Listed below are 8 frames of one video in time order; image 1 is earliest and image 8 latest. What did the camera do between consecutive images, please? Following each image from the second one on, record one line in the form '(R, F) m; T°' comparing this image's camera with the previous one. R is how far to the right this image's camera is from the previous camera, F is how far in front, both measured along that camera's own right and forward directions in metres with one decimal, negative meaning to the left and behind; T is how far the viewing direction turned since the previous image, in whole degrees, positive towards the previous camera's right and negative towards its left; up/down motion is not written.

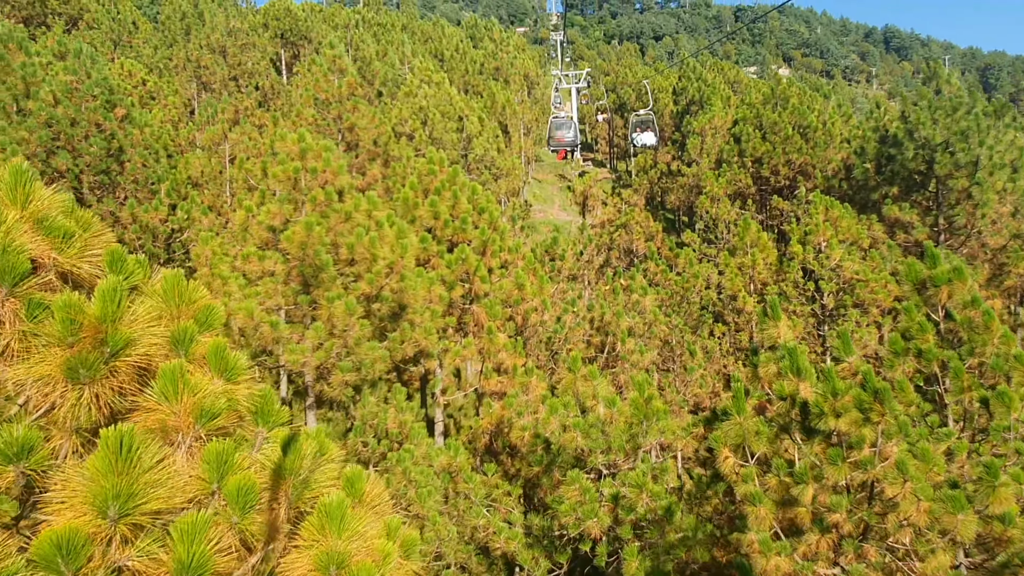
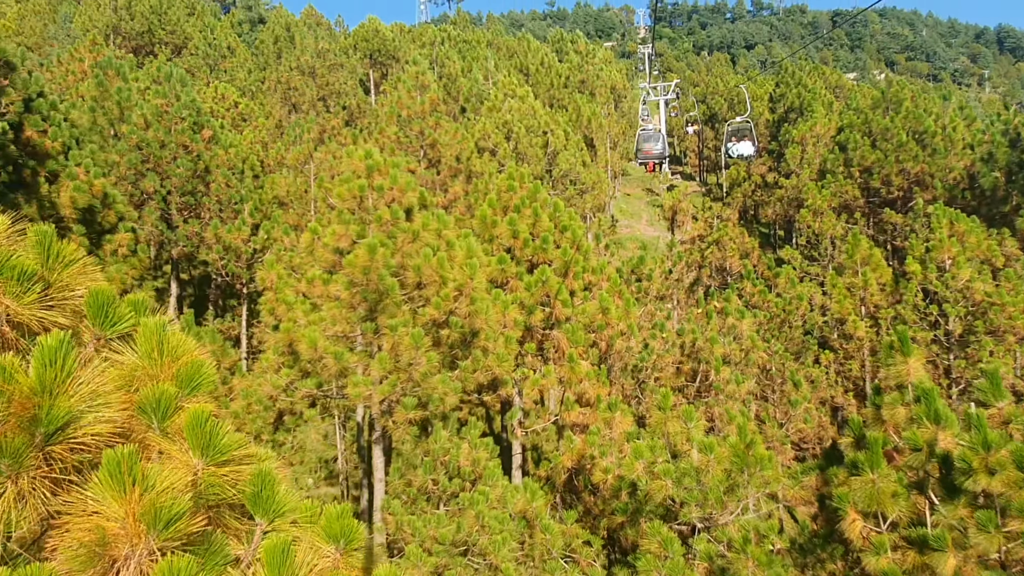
(0.0, +0.6) m; -7°
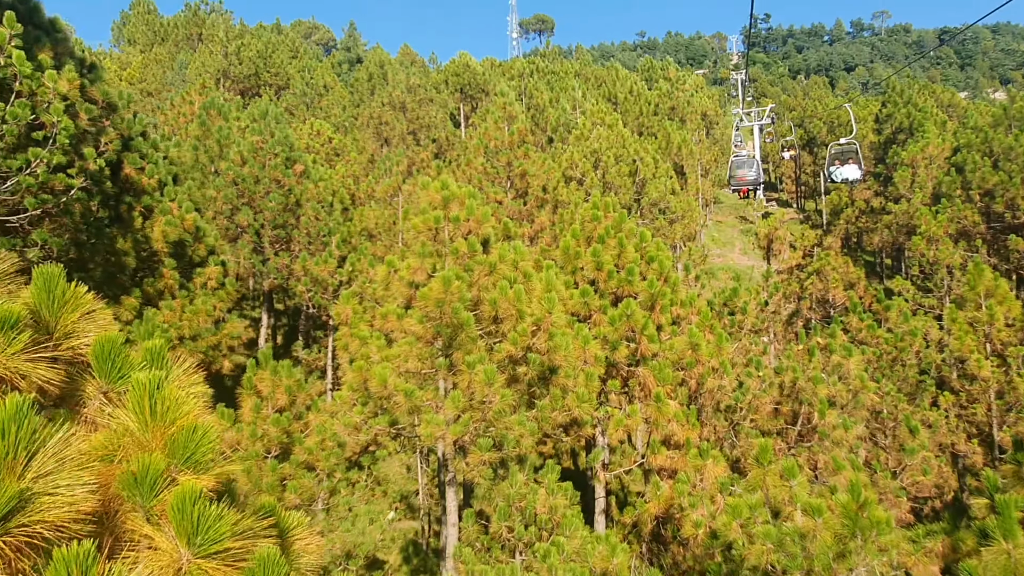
(+0.1, +0.4) m; -7°
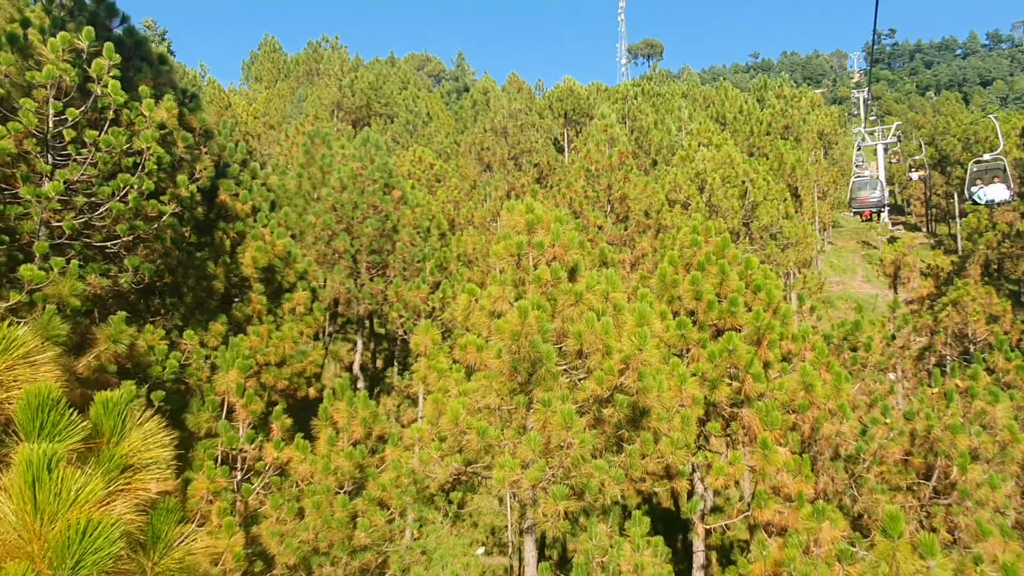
(+0.2, +0.5) m; -8°
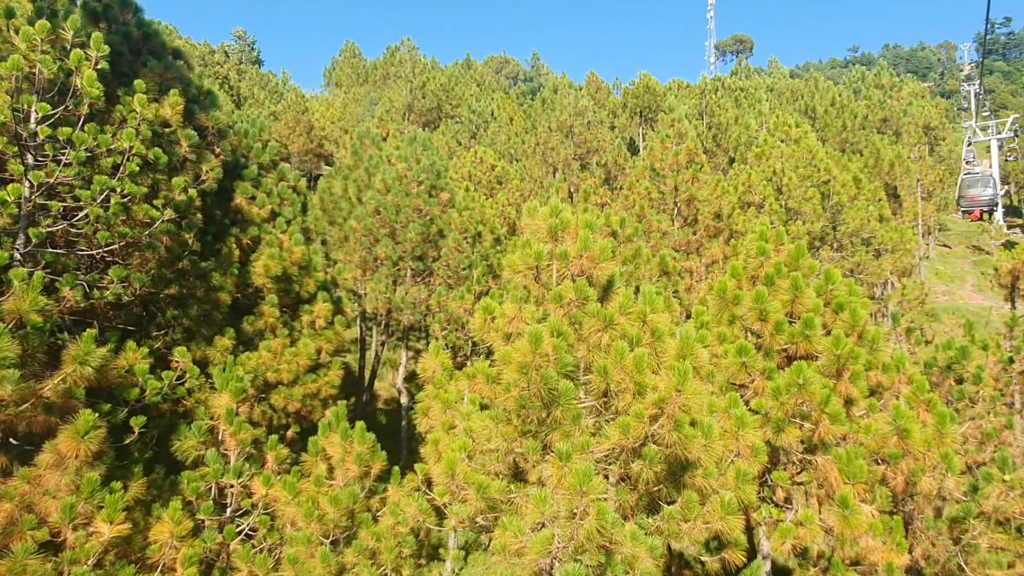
(+0.5, +1.1) m; -7°
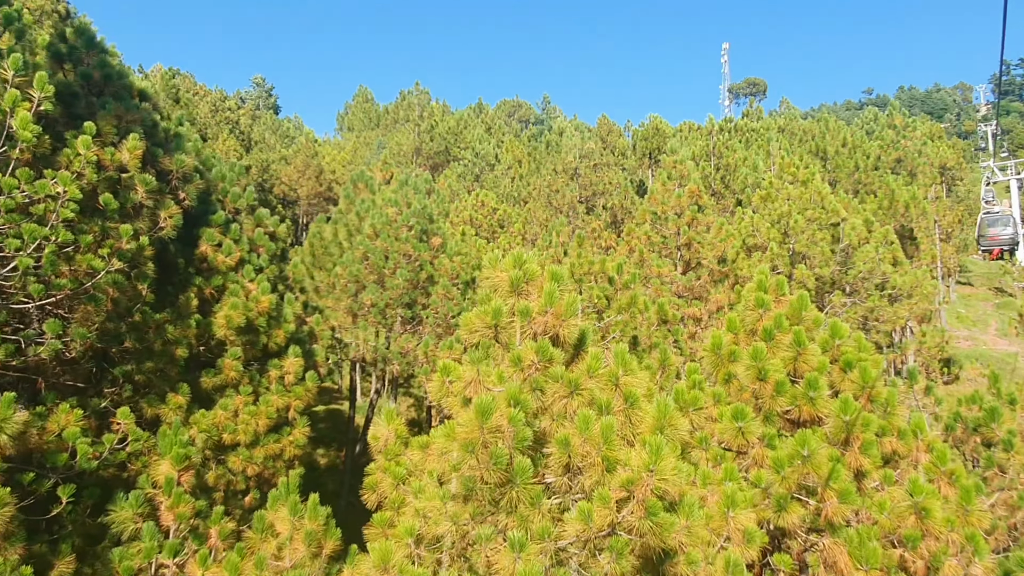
(+0.4, +0.6) m; -1°
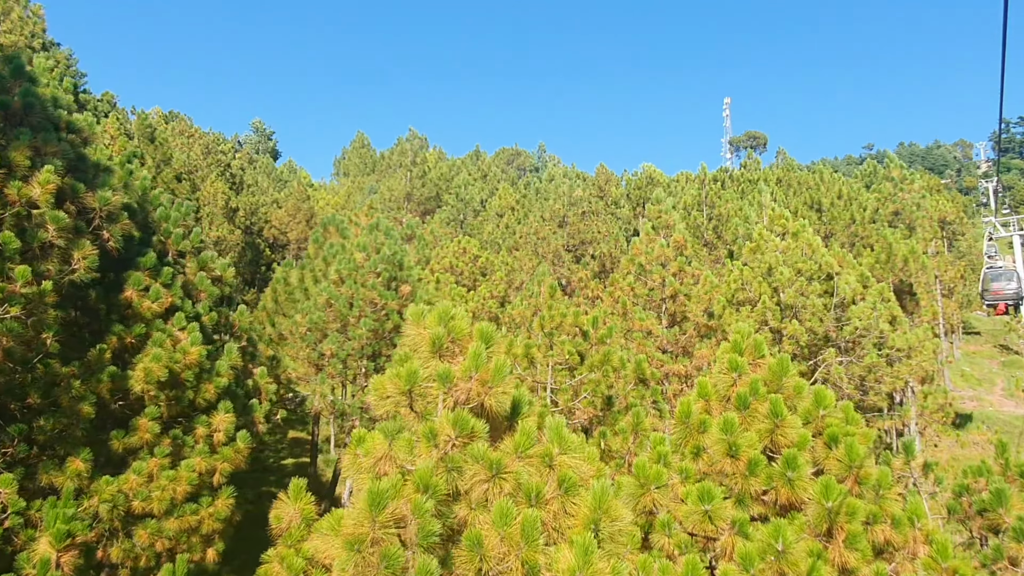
(+0.5, +0.7) m; 0°
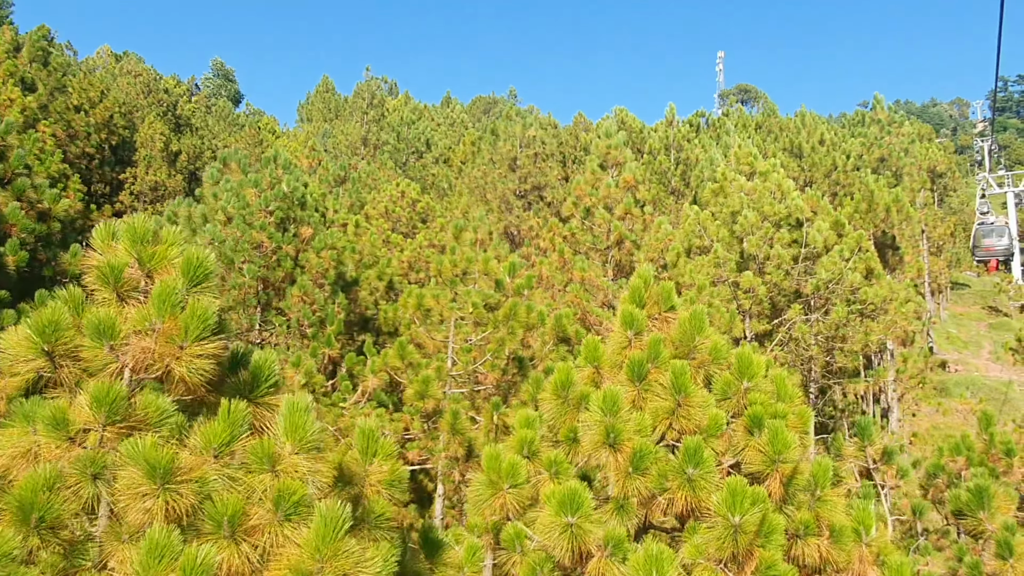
(+1.0, +1.5) m; +1°
